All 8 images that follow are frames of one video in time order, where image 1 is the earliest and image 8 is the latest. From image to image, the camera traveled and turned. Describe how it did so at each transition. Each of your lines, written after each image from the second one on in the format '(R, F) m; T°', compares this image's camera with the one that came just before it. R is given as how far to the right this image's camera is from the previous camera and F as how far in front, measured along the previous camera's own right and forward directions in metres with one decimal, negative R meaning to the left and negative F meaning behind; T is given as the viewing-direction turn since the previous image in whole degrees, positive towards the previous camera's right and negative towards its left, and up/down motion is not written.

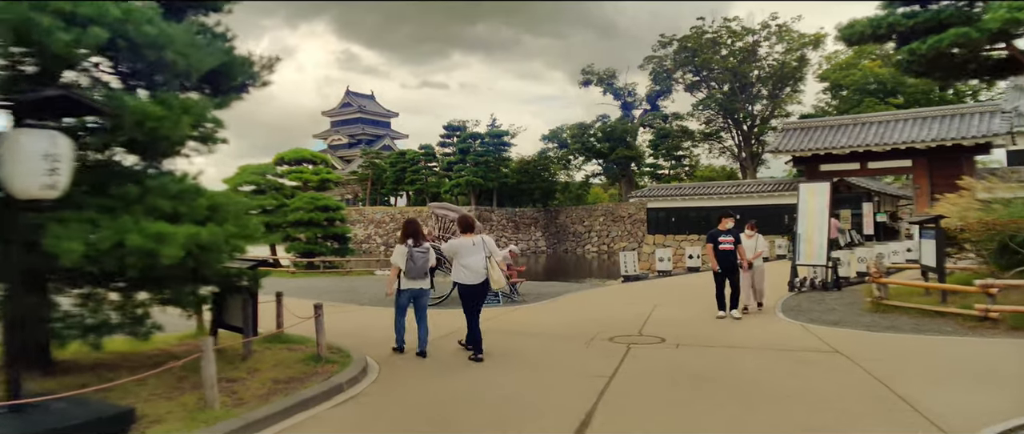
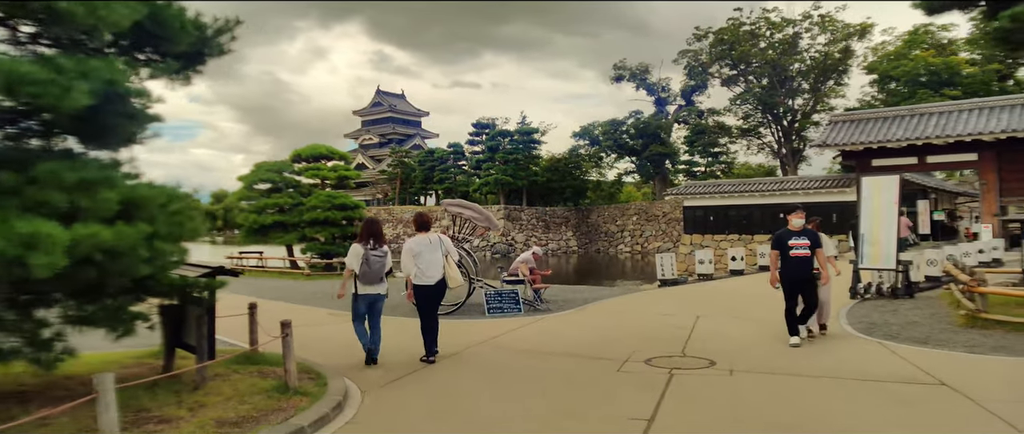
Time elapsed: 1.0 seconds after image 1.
(+0.1, +1.1) m; -3°
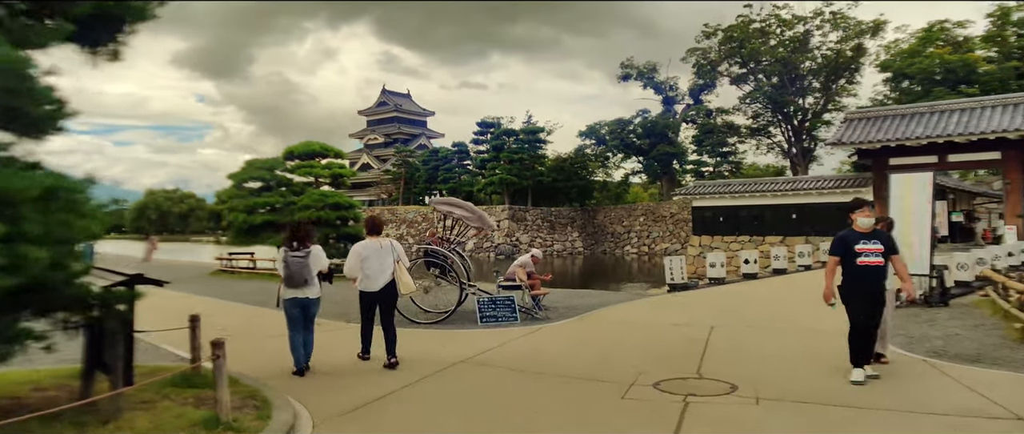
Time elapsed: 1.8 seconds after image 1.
(+0.2, +0.8) m; -1°
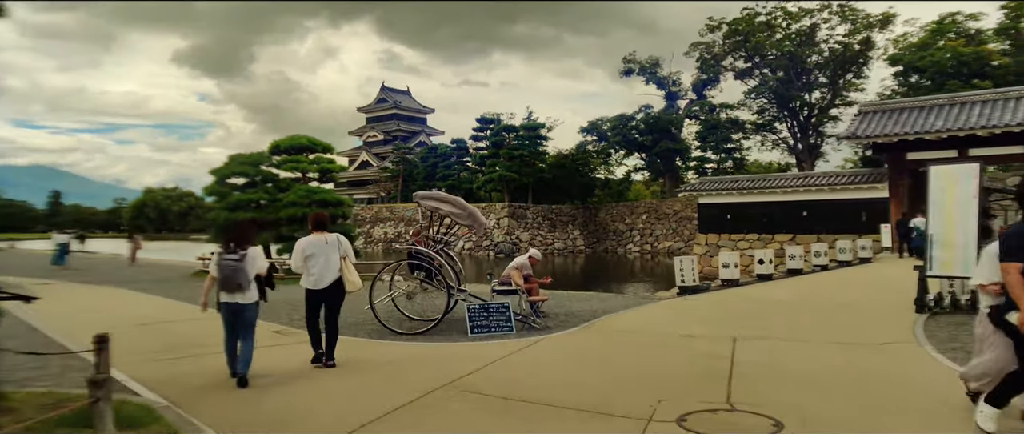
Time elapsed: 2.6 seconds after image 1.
(+0.1, +0.9) m; 0°
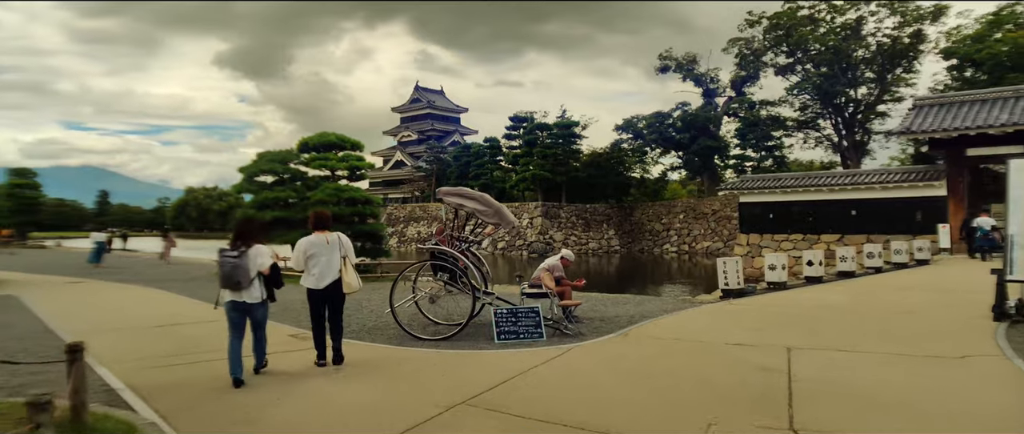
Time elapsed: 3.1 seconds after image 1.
(0.0, +0.5) m; -3°
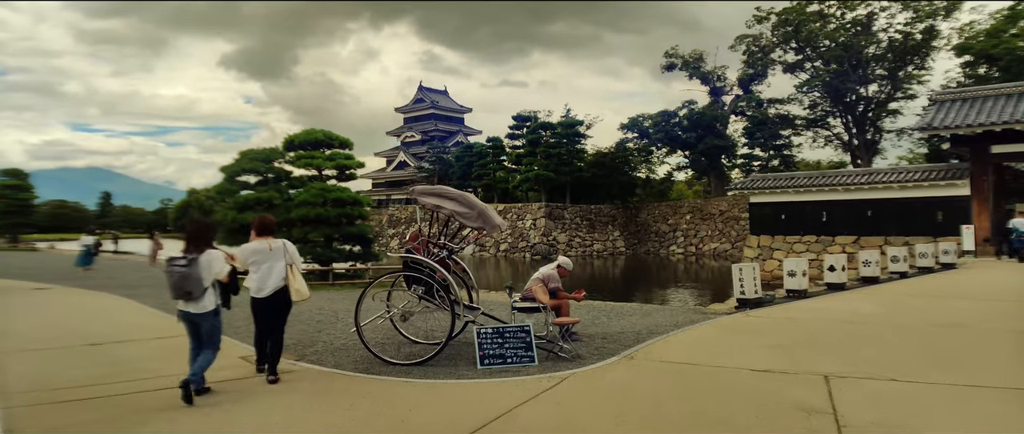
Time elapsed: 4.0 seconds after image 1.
(+0.2, +1.0) m; -1°
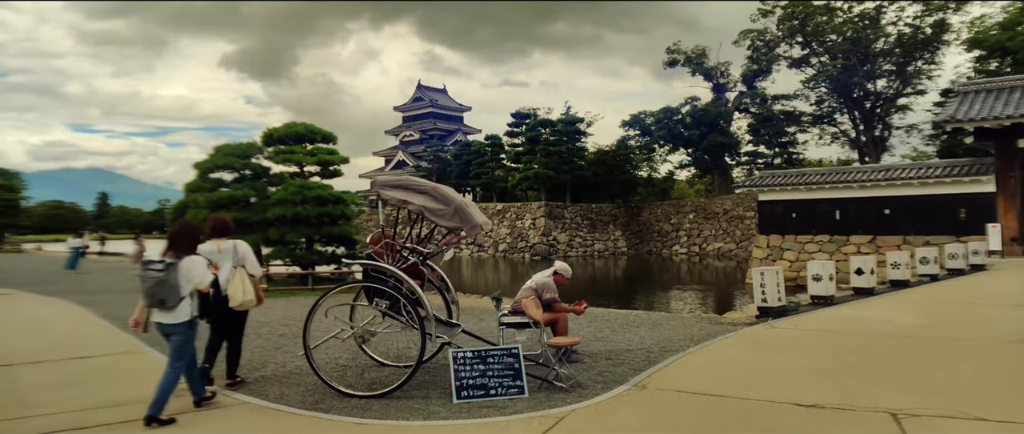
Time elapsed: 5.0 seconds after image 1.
(+0.1, +1.1) m; 0°
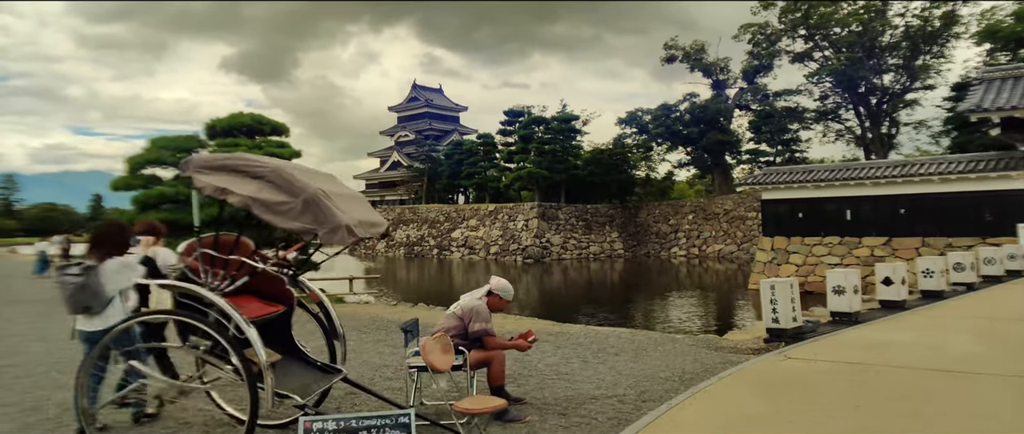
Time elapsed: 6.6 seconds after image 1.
(+0.6, +1.7) m; 0°
